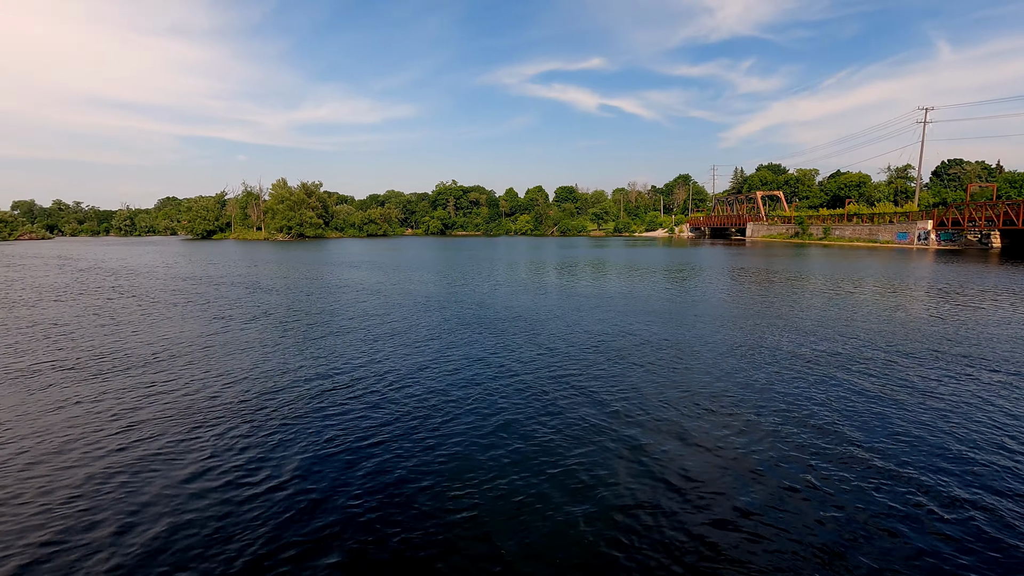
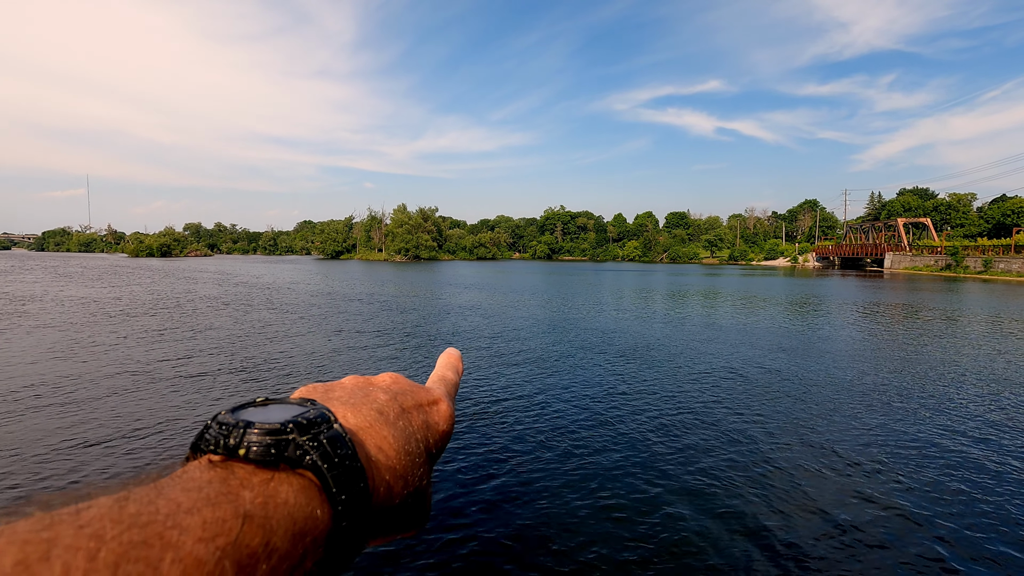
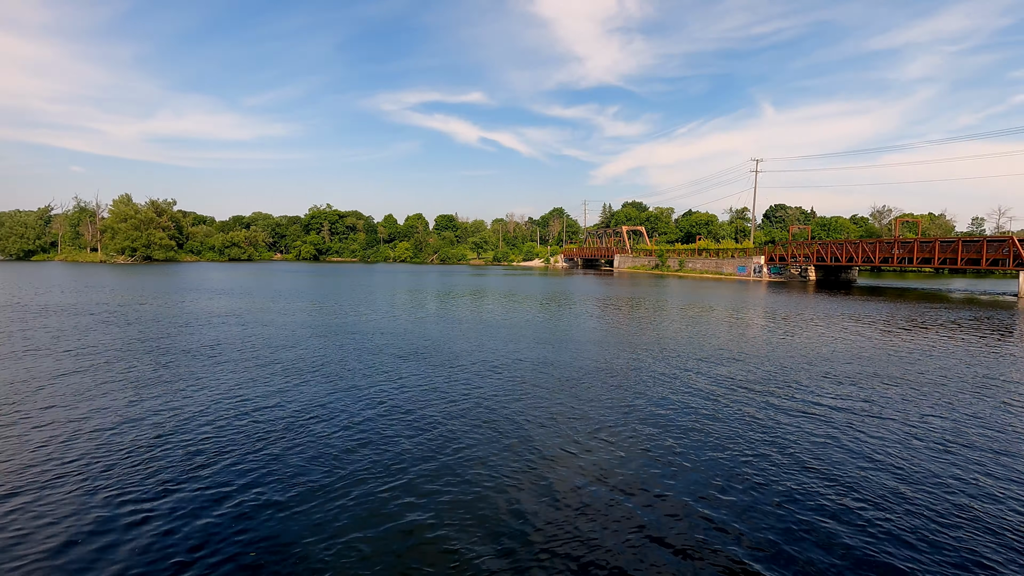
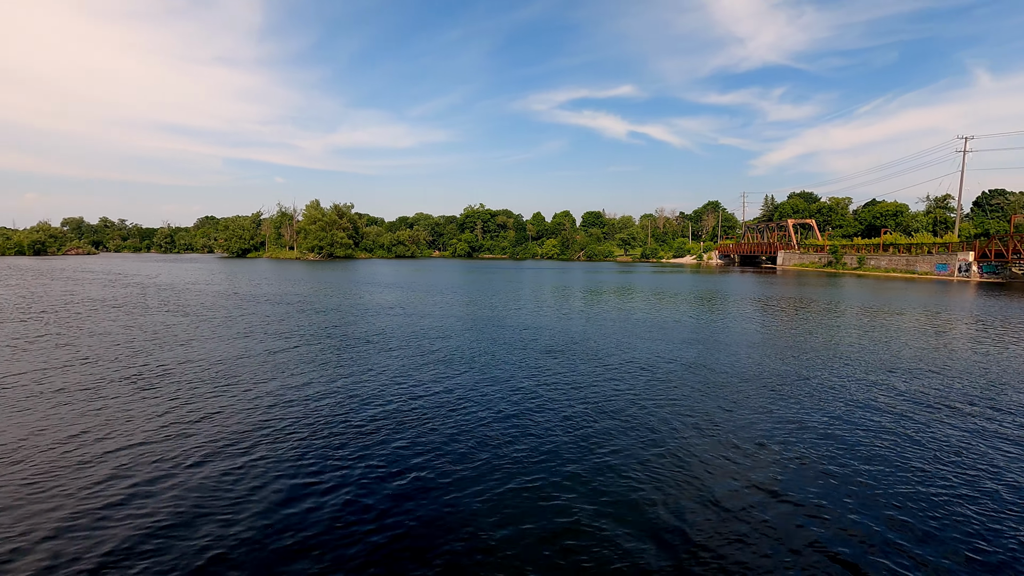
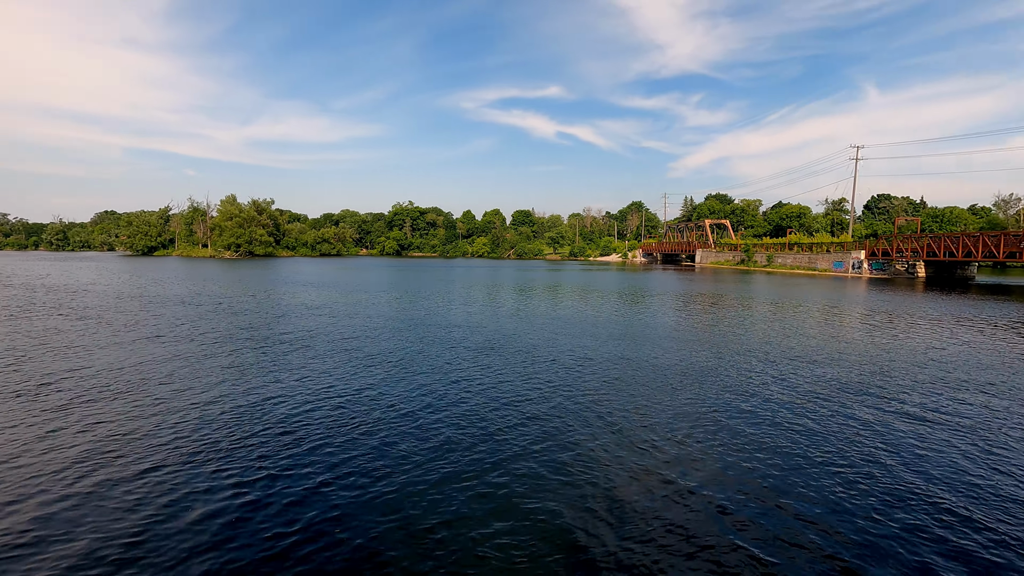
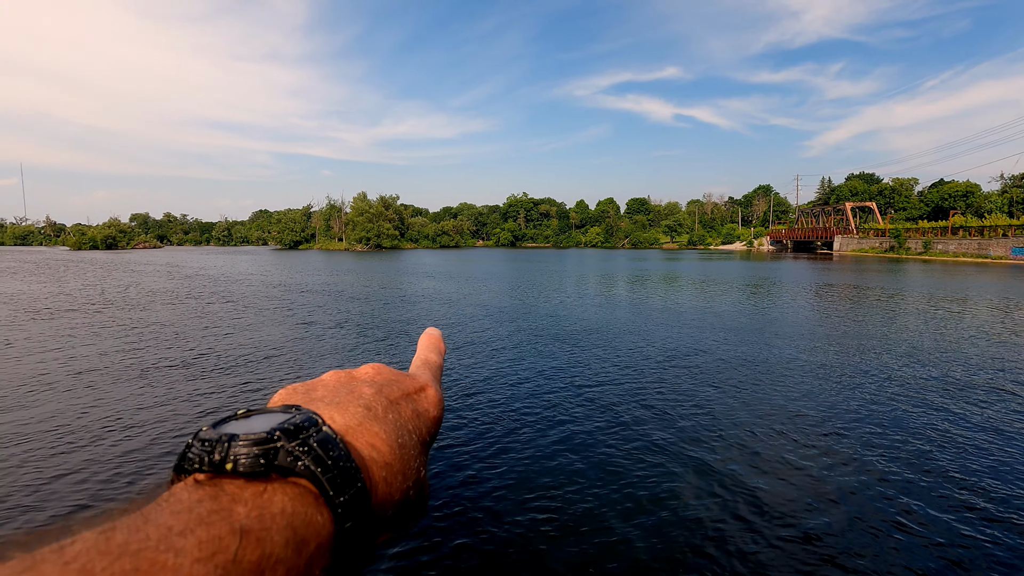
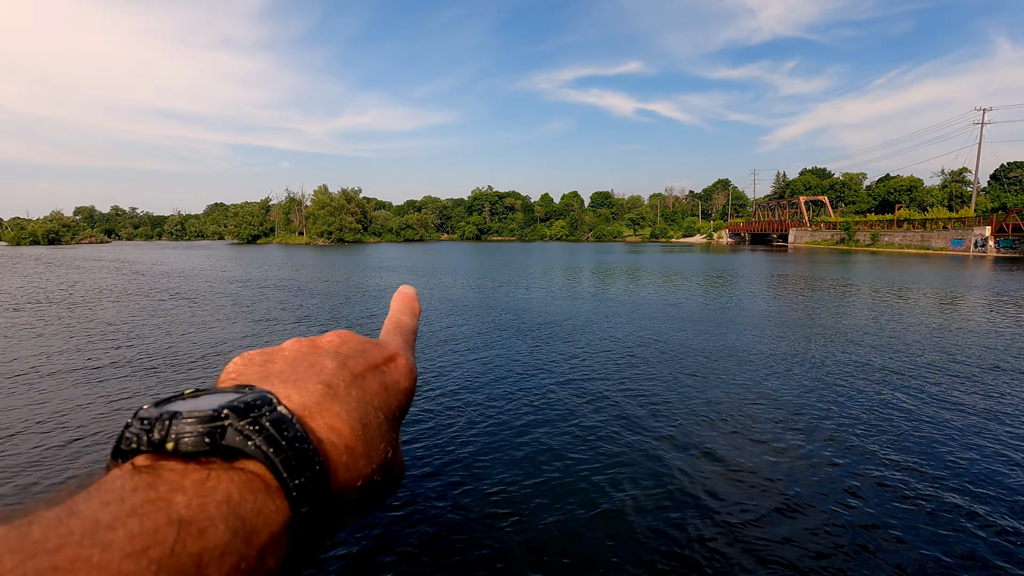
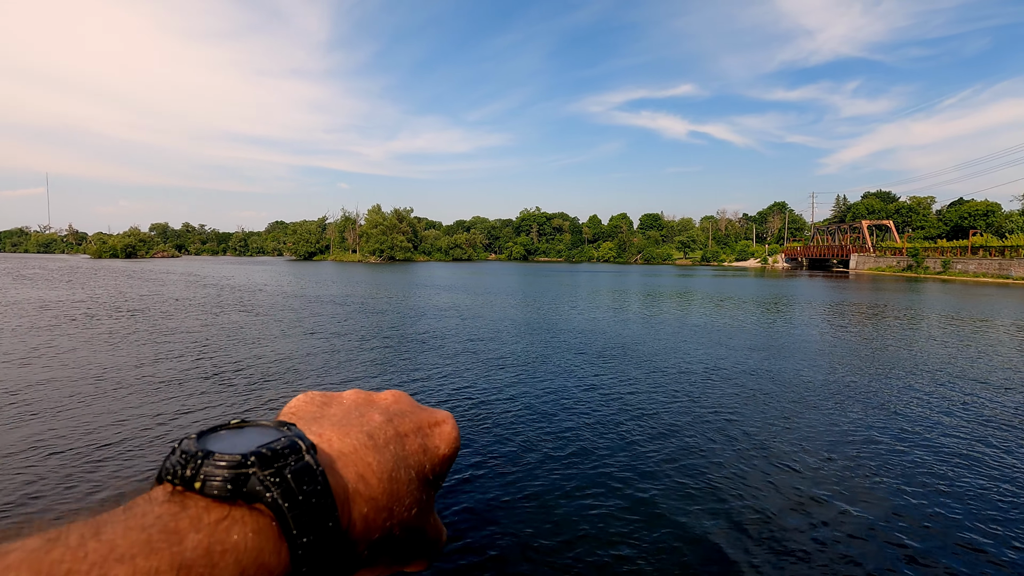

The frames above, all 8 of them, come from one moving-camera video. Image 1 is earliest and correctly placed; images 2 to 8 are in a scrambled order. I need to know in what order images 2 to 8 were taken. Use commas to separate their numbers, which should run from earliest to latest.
7, 6, 2, 8, 4, 5, 3
